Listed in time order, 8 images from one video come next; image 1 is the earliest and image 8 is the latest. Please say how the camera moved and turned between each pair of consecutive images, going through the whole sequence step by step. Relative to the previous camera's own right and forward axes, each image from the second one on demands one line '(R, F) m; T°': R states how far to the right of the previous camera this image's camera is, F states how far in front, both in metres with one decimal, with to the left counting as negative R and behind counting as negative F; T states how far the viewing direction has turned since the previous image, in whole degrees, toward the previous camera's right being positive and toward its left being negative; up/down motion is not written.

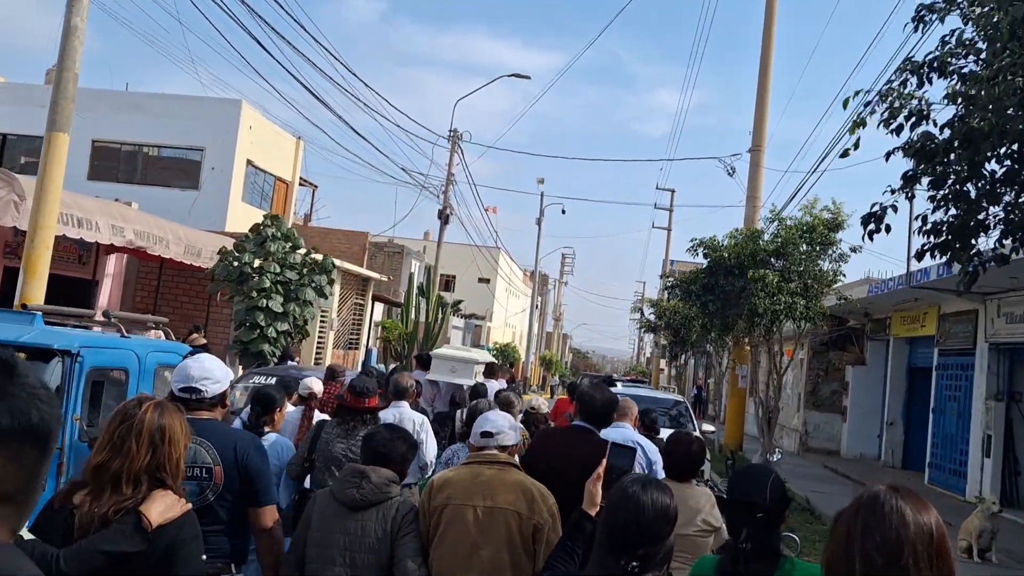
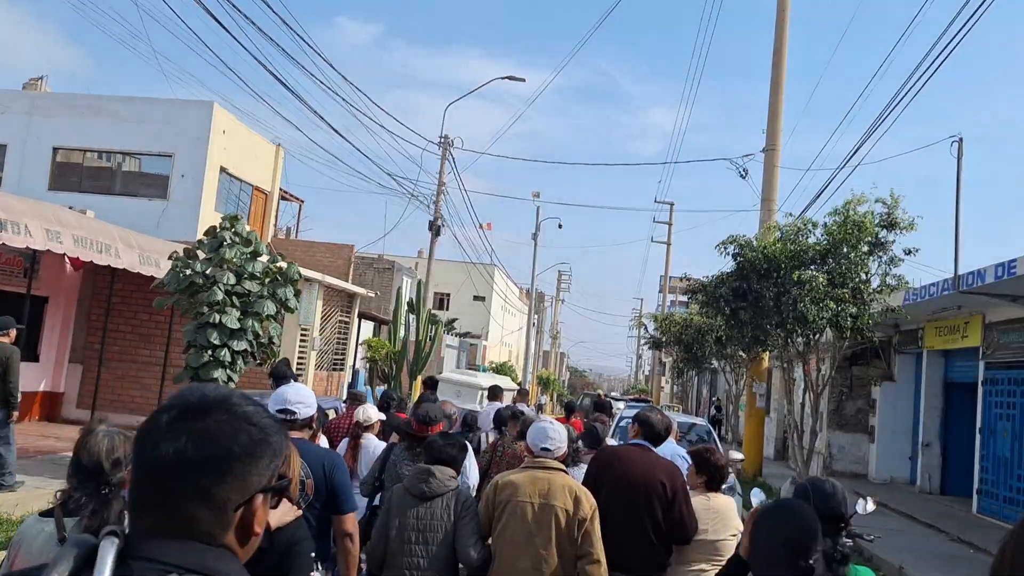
(0.0, +1.6) m; 0°
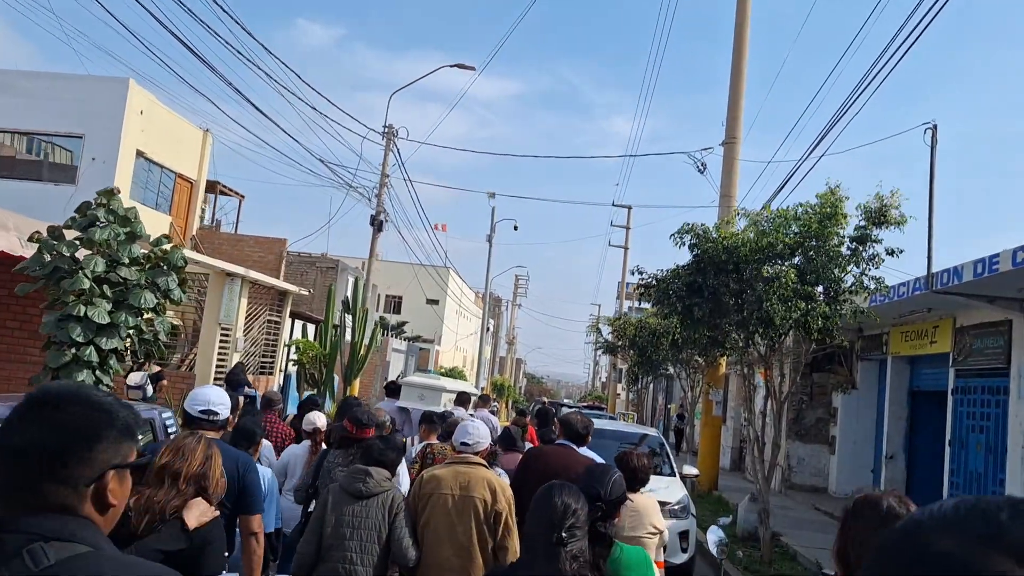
(+0.4, +1.3) m; +3°
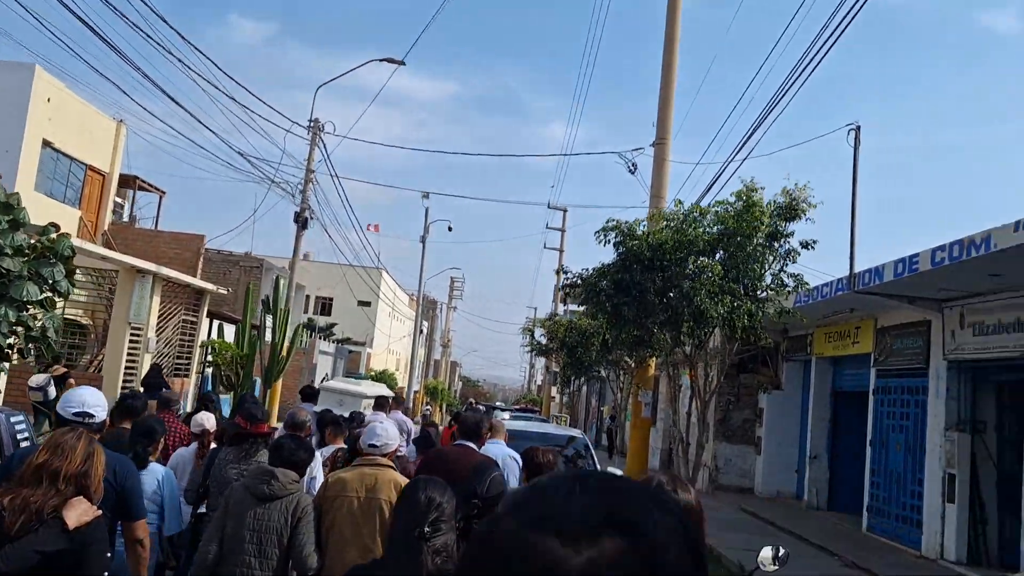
(+0.2, +0.3) m; +4°
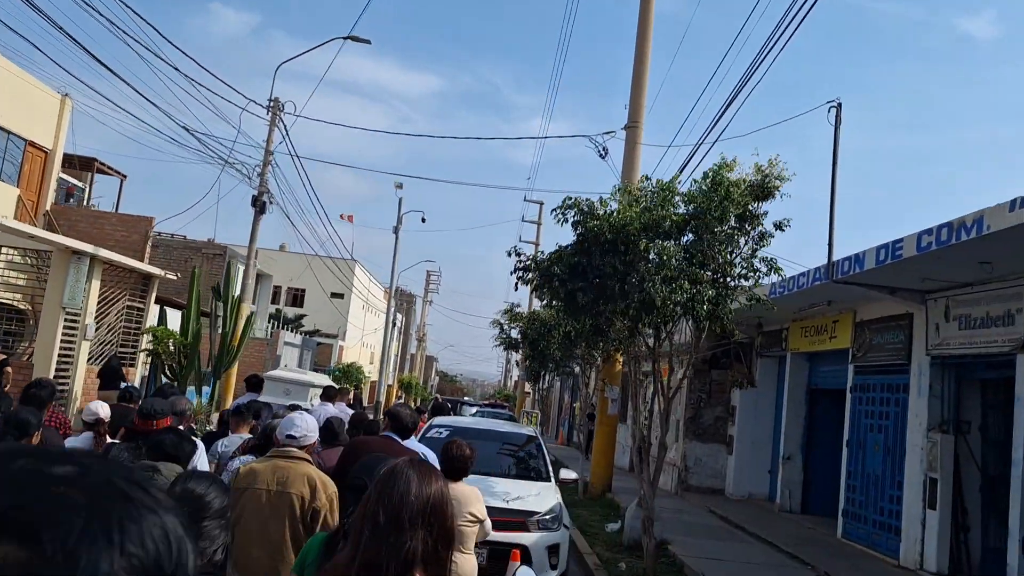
(+0.3, +0.9) m; +1°
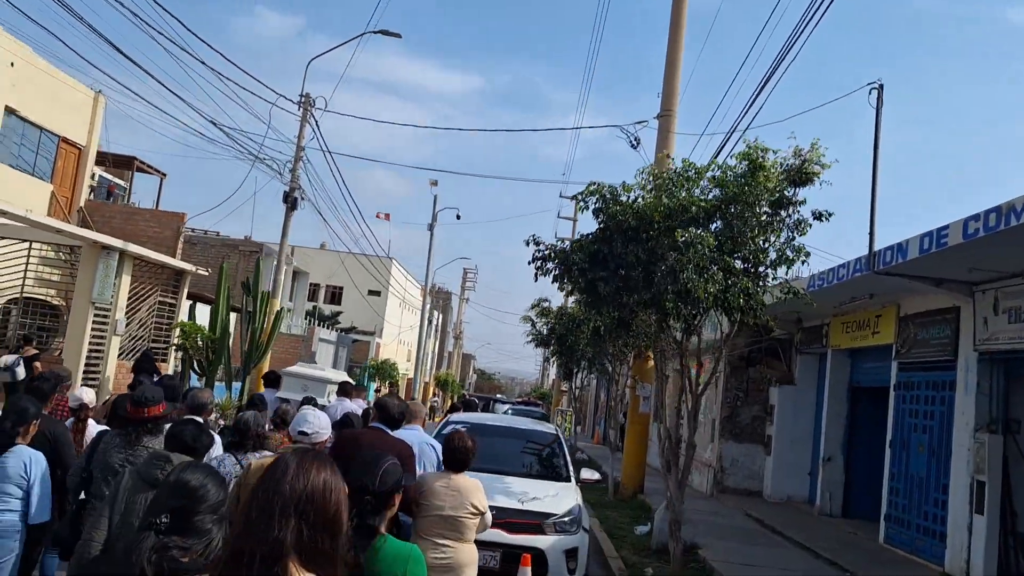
(+0.2, +0.3) m; -3°
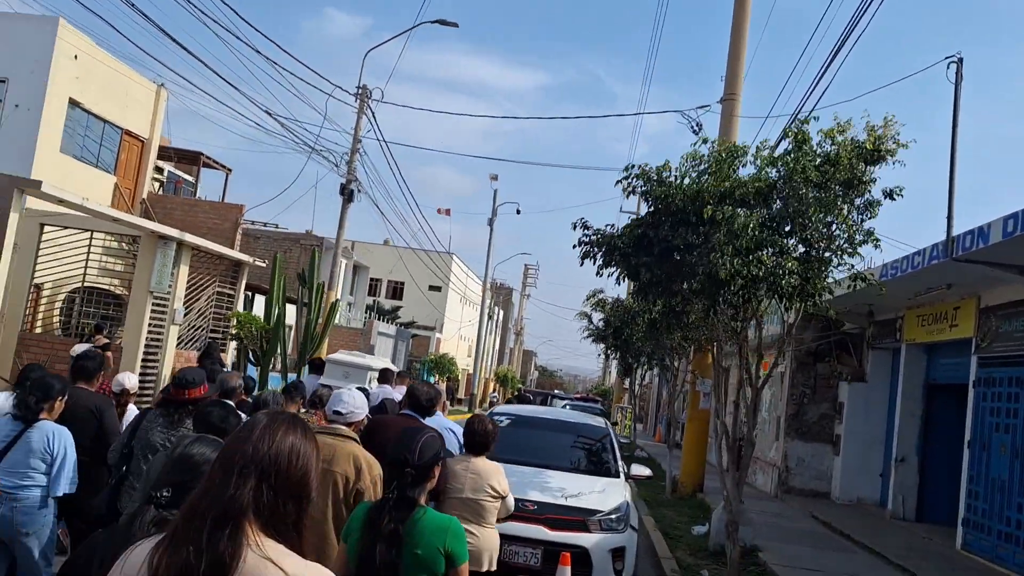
(+0.1, +0.4) m; -4°
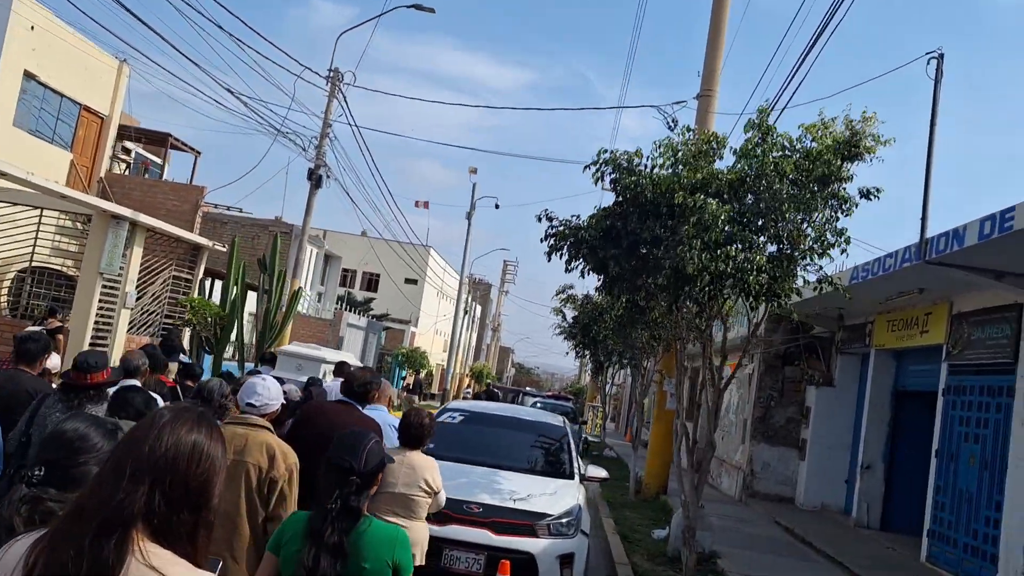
(+0.3, +0.4) m; +1°
